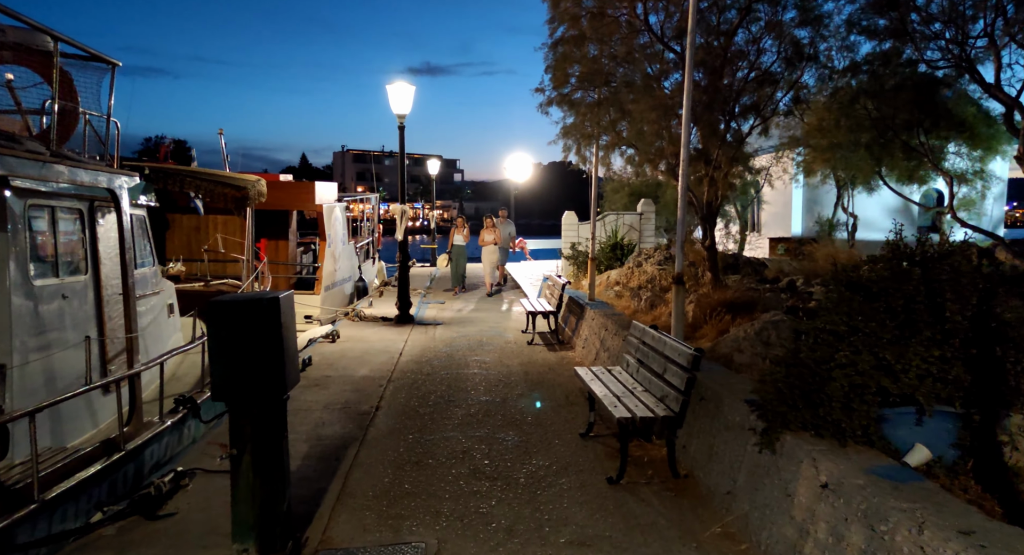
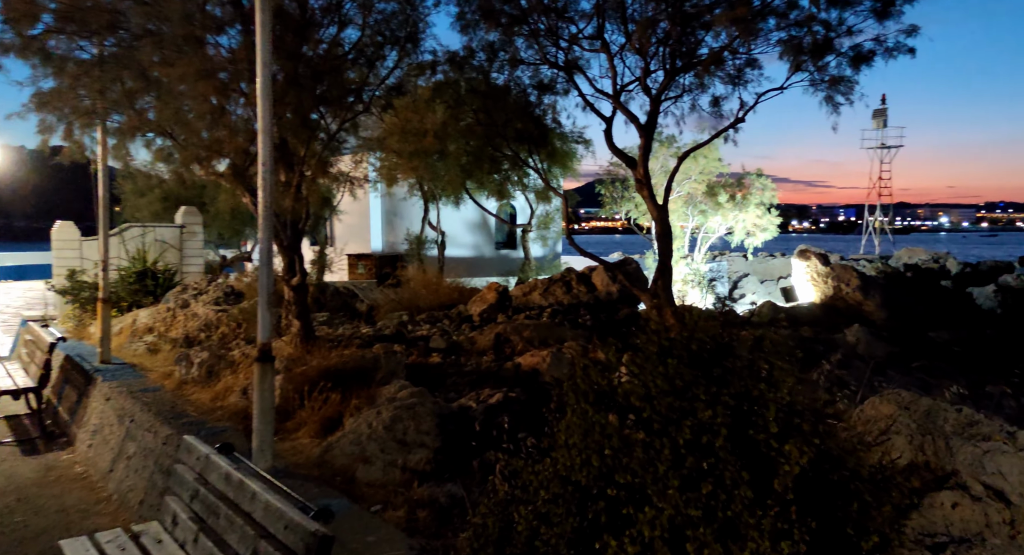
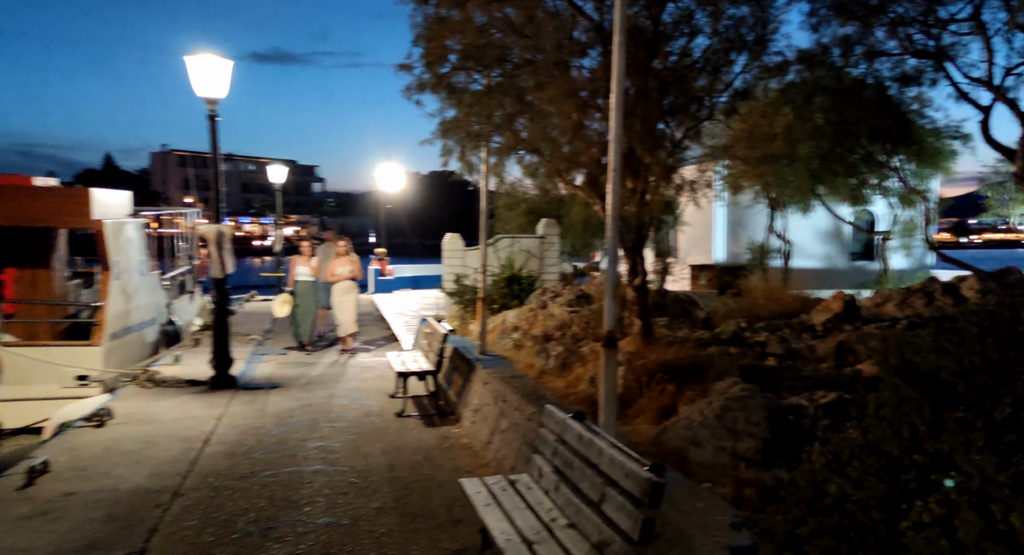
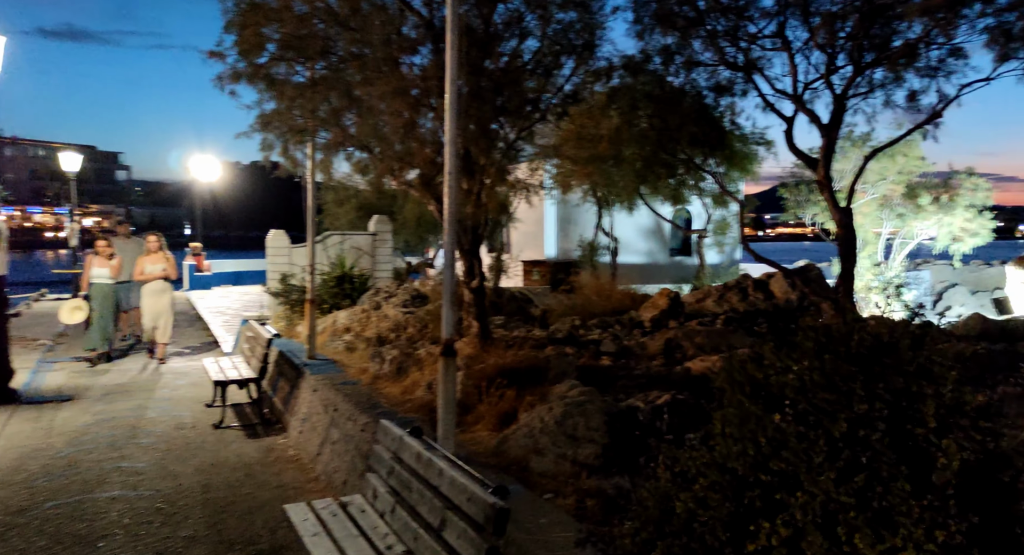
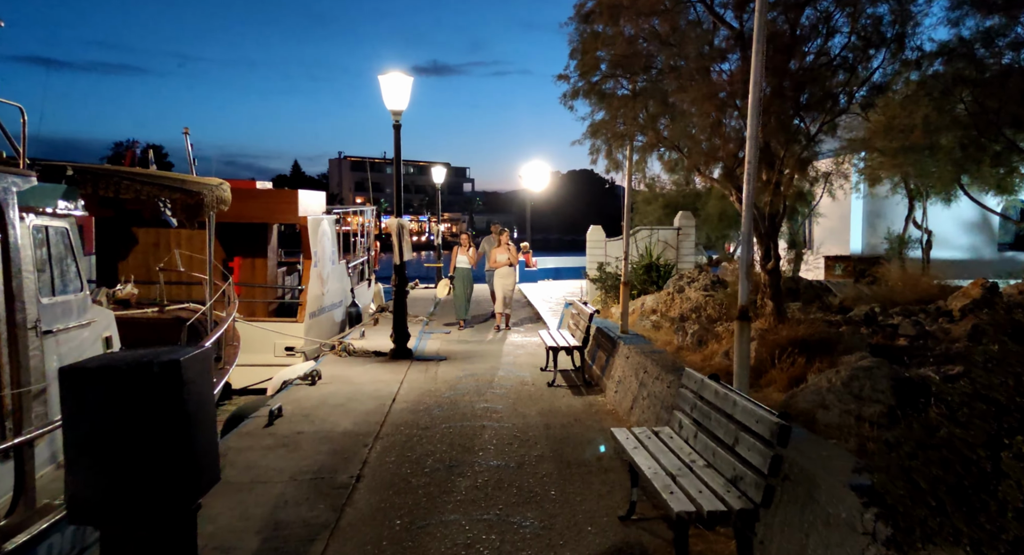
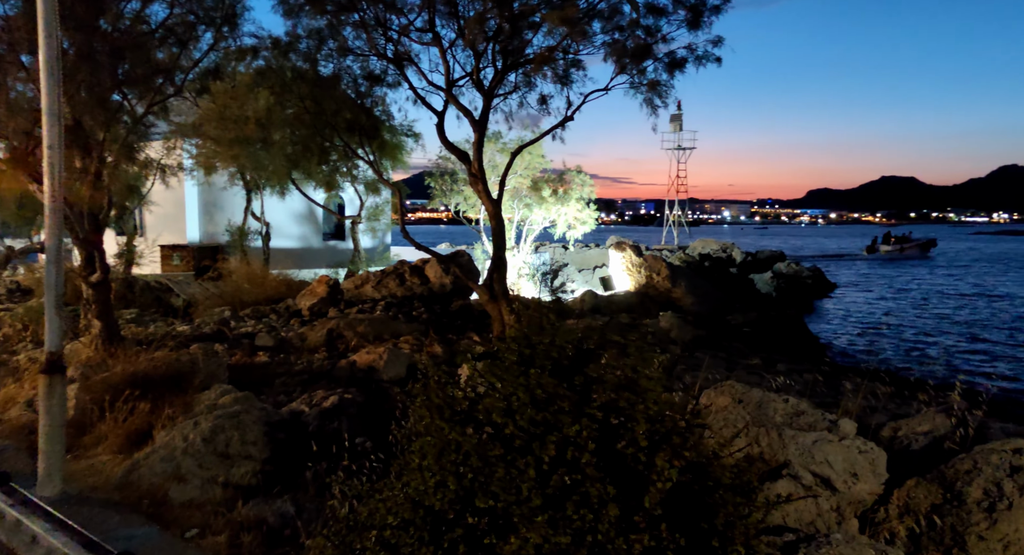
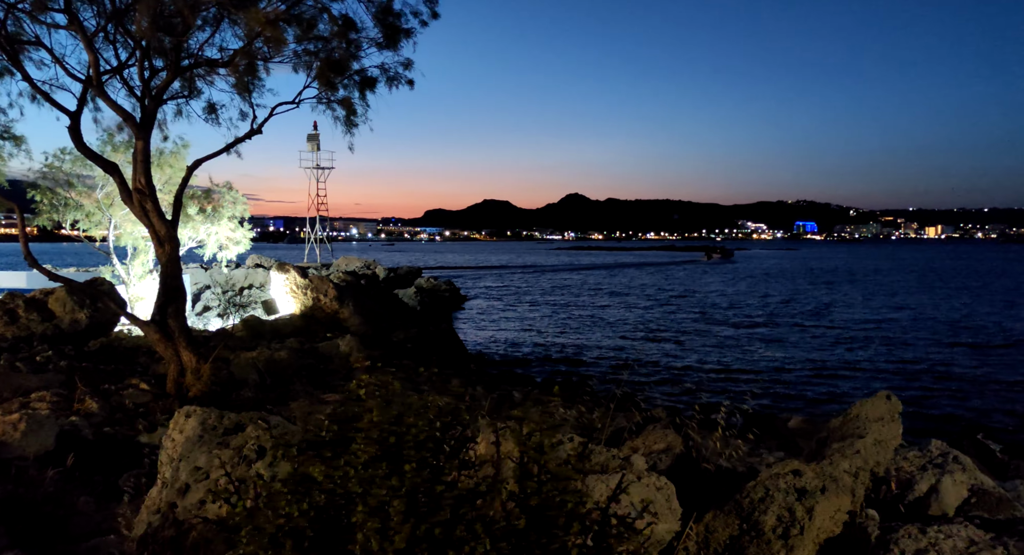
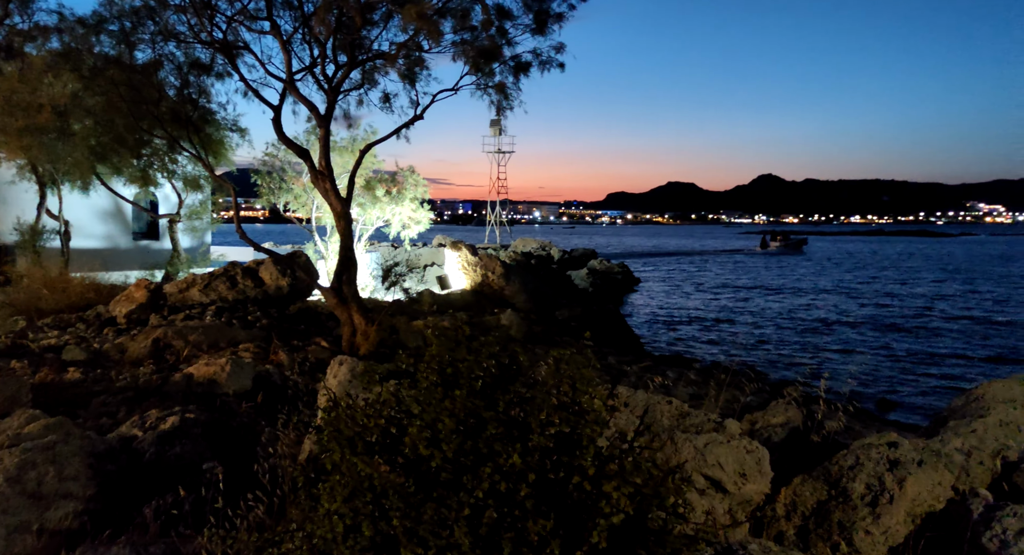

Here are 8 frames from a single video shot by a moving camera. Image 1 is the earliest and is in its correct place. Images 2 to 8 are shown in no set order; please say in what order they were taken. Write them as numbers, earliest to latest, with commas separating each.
5, 3, 4, 2, 6, 8, 7
